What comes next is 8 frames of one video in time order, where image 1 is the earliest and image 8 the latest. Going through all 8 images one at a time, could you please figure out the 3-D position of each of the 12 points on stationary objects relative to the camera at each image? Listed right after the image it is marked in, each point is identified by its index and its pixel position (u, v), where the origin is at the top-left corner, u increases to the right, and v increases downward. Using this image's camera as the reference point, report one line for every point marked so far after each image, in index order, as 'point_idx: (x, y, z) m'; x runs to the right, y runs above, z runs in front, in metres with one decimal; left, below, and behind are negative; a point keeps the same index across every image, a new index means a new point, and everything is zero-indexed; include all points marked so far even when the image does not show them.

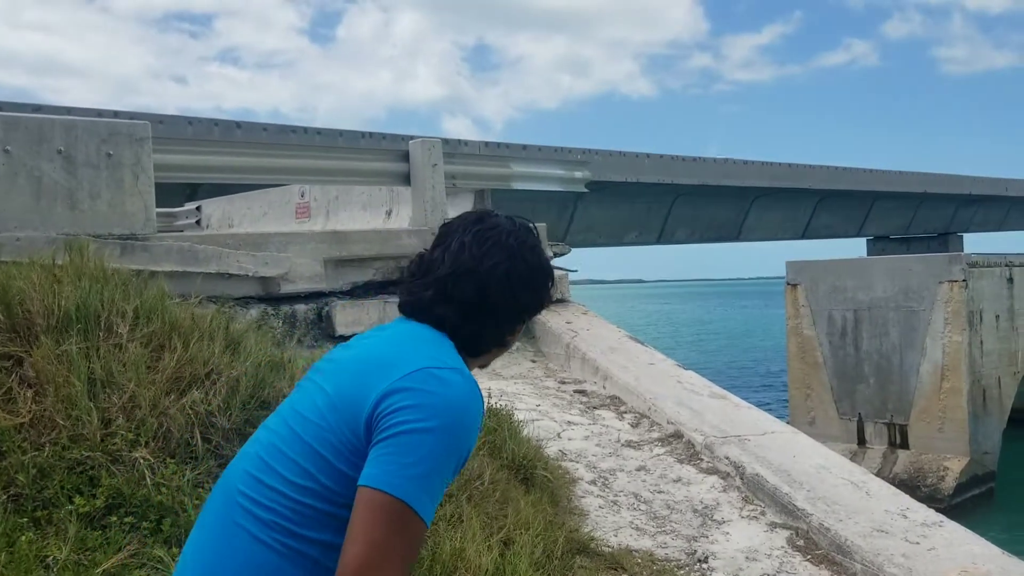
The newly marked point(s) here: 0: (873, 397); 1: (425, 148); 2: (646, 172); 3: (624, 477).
0: (+5.8, -1.7, +15.1) m
1: (-0.6, +1.0, +7.0) m
2: (+2.5, +2.0, +16.9) m
3: (+0.5, -0.9, +4.4) m
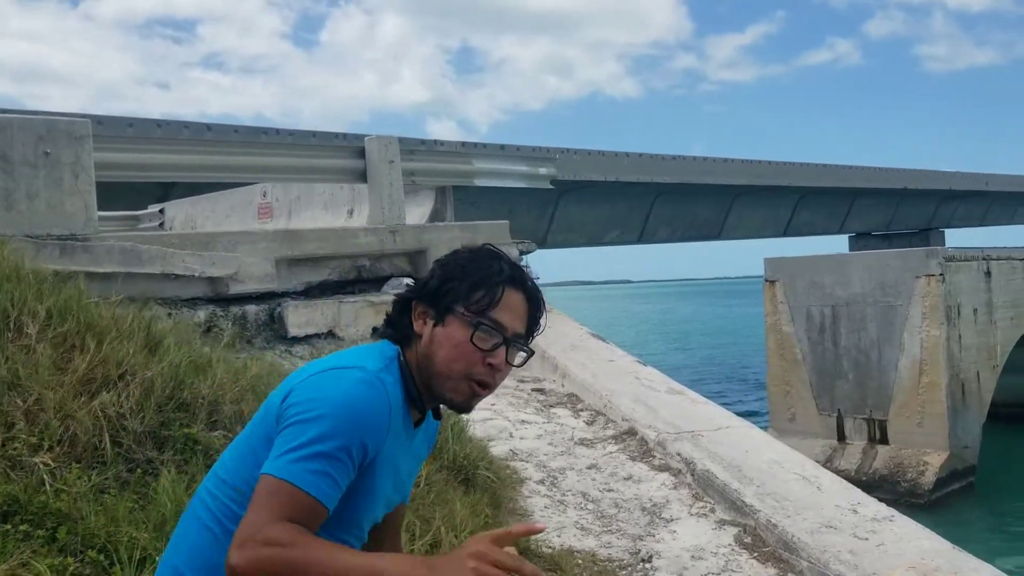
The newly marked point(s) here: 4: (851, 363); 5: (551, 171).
0: (+5.4, -1.7, +15.1) m
1: (-1.0, +1.0, +6.9) m
2: (+2.1, +2.0, +16.8) m
3: (+0.3, -0.8, +4.3) m
4: (+5.4, -1.2, +15.1) m
5: (+0.3, +1.1, +8.8) m
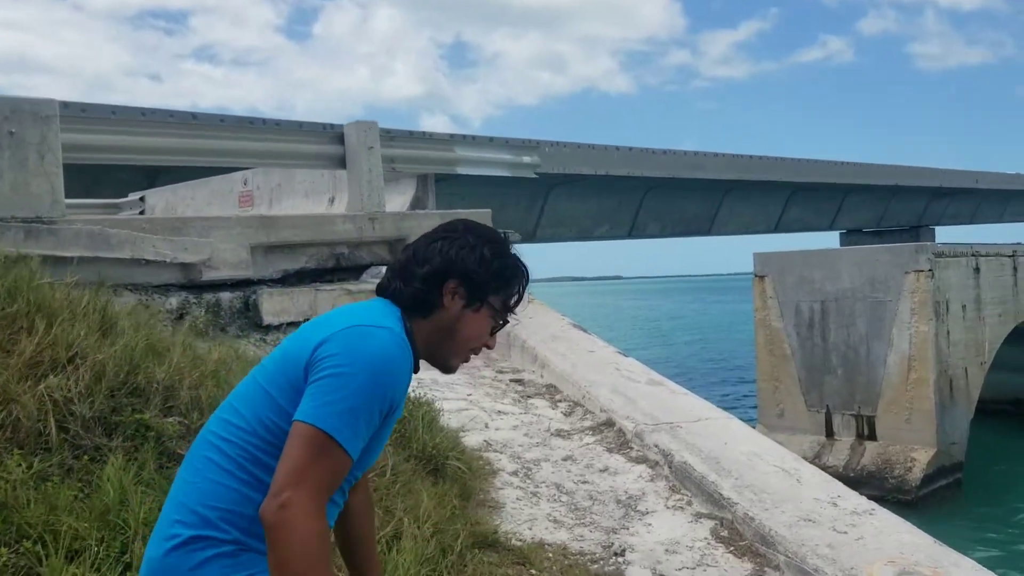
0: (+5.2, -1.6, +15.0) m
1: (-1.1, +1.1, +6.8) m
2: (+1.9, +2.1, +16.7) m
3: (+0.2, -0.8, +4.2) m
4: (+5.2, -1.1, +15.0) m
5: (+0.2, +1.2, +8.6) m
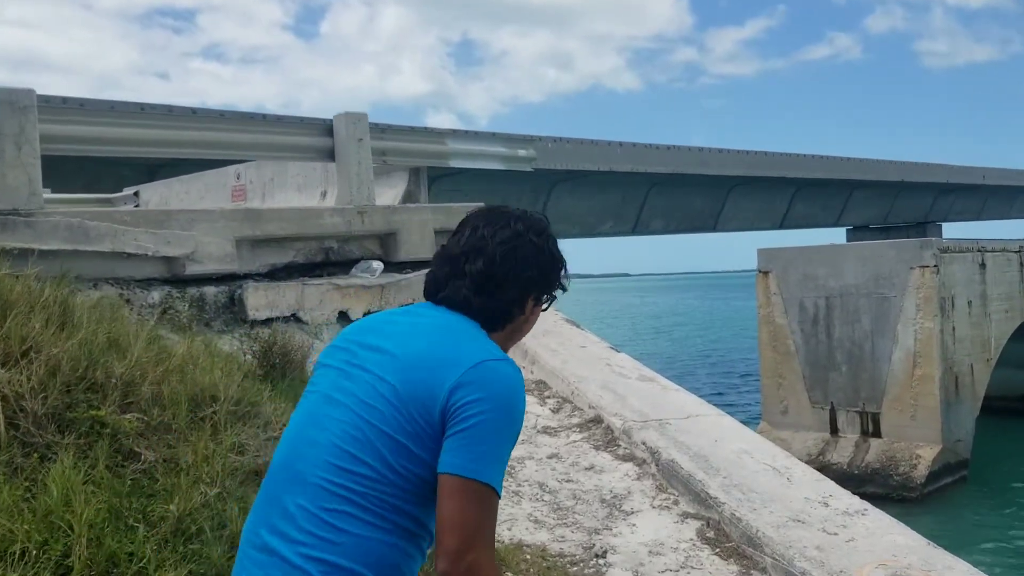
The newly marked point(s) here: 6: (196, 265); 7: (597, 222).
0: (+5.2, -1.5, +14.9) m
1: (-1.1, +1.2, +6.6) m
2: (+1.9, +2.2, +16.6) m
3: (+0.1, -0.8, +4.1) m
4: (+5.2, -1.0, +14.9) m
5: (+0.2, +1.2, +8.5) m
6: (-1.9, +0.1, +5.8) m
7: (+1.7, +1.3, +19.0) m
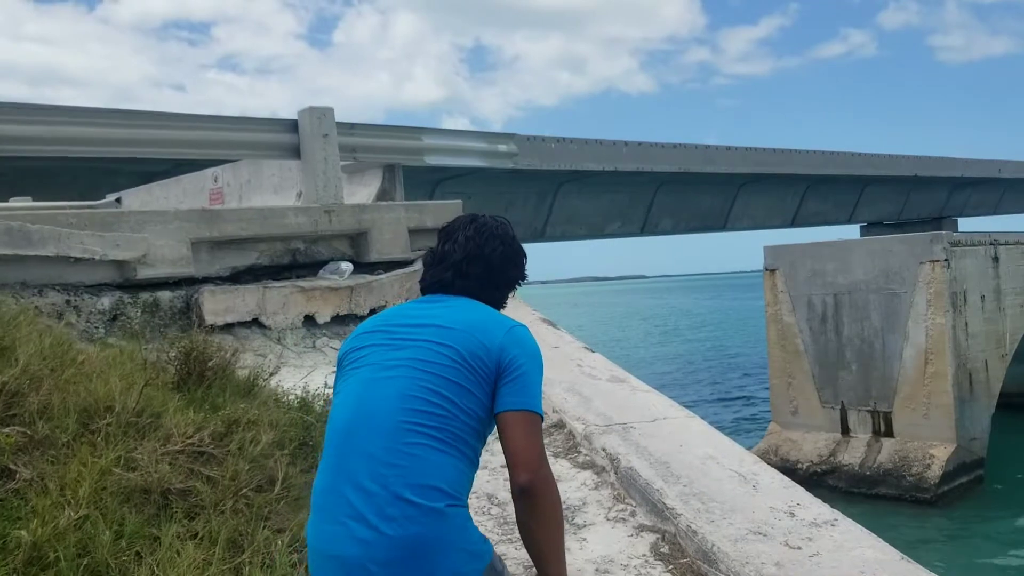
0: (+5.2, -1.5, +14.5) m
1: (-1.3, +1.1, +6.4) m
2: (+1.9, +2.2, +16.2) m
3: (-0.1, -0.7, +3.8) m
4: (+5.2, -1.0, +14.5) m
5: (0.0, +1.2, +8.2) m
6: (-2.1, +0.1, +5.5) m
7: (+1.7, +1.3, +18.7) m
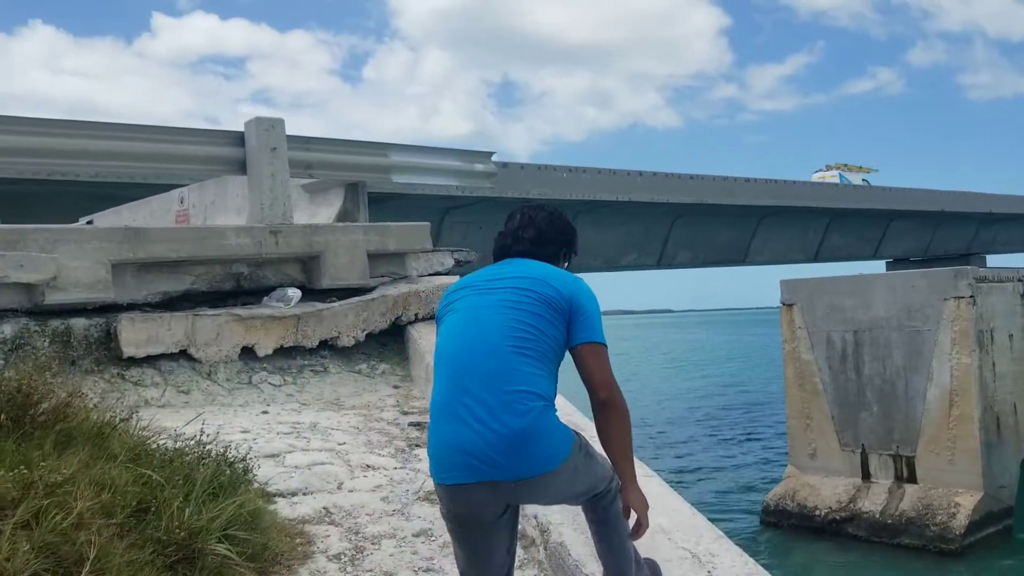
0: (+5.1, -2.0, +13.6) m
1: (-1.5, +1.0, +5.8) m
2: (+1.9, +1.6, +15.6) m
3: (-0.4, -0.8, +3.1) m
4: (+5.1, -1.5, +13.7) m
5: (-0.1, +1.0, +7.6) m
6: (-2.3, 0.0, +4.9) m
7: (+1.9, +0.7, +18.1) m
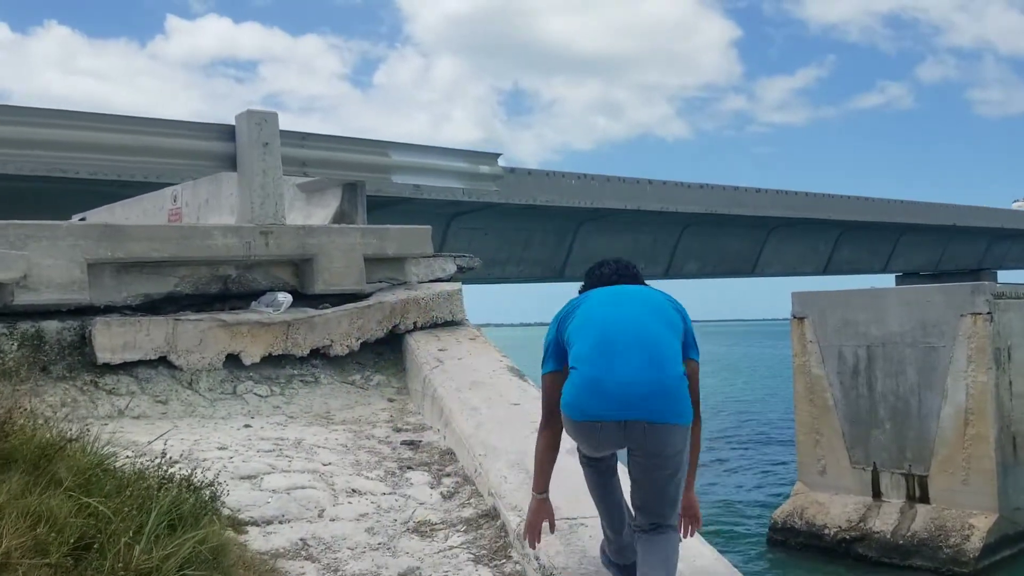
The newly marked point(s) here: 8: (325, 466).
0: (+5.2, -2.2, +13.2) m
1: (-1.5, +0.9, +5.5) m
2: (+2.0, +1.5, +15.3) m
3: (-0.4, -0.9, +2.7) m
4: (+5.2, -1.7, +13.3) m
5: (-0.1, +0.9, +7.3) m
6: (-2.3, 0.0, +4.6) m
7: (+2.0, +0.5, +17.7) m
8: (-0.7, -0.7, +3.7) m
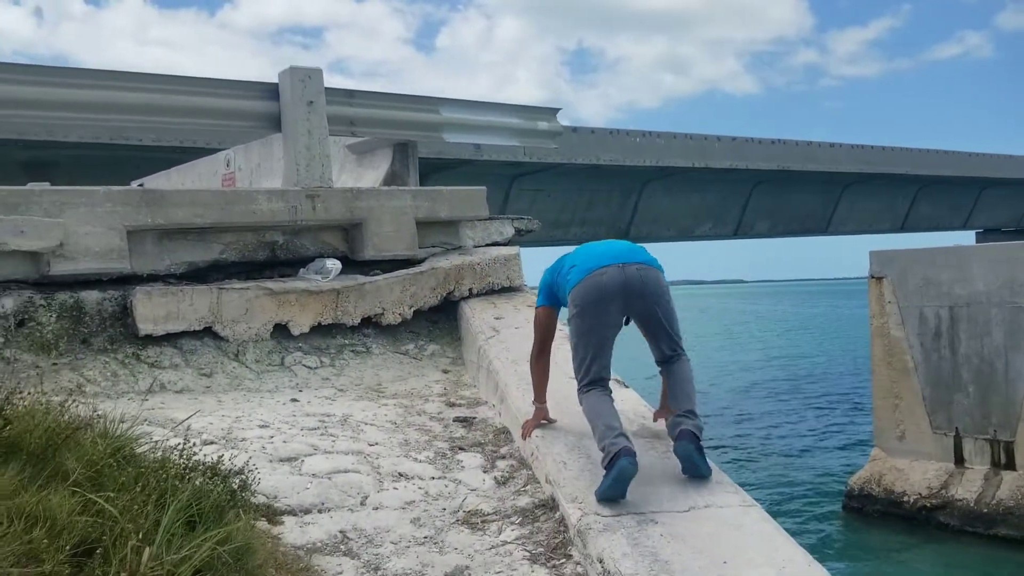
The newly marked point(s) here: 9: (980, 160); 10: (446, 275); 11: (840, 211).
0: (+6.1, -1.6, +12.6) m
1: (-1.2, +1.1, +5.2) m
2: (+3.0, +2.1, +14.7) m
3: (-0.2, -0.8, +2.5) m
4: (+6.1, -1.2, +12.6) m
5: (+0.3, +1.2, +6.9) m
6: (-2.0, +0.1, +4.4) m
7: (+3.1, +1.2, +17.1) m
8: (-0.5, -0.6, +3.5) m
9: (+9.5, +2.7, +19.6) m
10: (-0.4, +0.1, +5.3) m
11: (+6.6, +1.6, +19.6) m
